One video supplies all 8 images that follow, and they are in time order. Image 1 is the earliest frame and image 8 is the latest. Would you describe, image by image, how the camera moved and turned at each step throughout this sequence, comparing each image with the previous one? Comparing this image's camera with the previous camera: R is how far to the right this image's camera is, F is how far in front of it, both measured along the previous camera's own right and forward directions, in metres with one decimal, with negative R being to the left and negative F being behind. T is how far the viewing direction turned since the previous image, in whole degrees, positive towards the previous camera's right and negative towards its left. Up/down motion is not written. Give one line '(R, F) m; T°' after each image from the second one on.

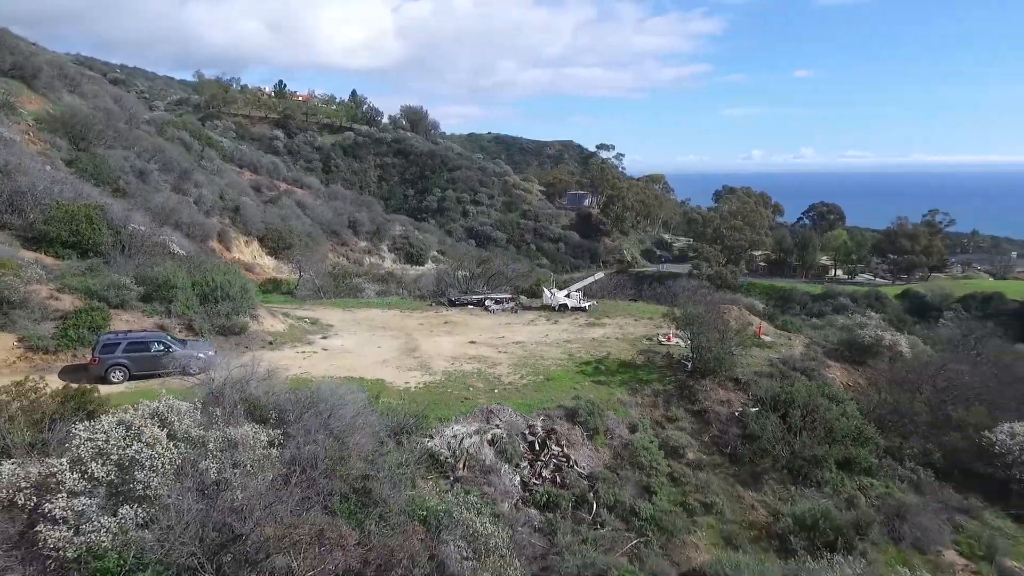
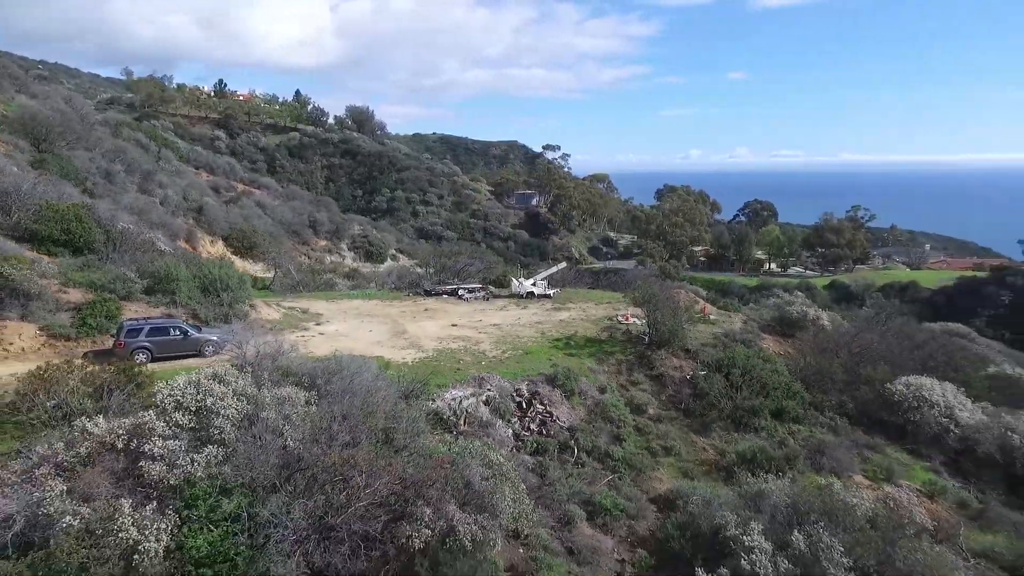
(-0.6, -1.3) m; +5°
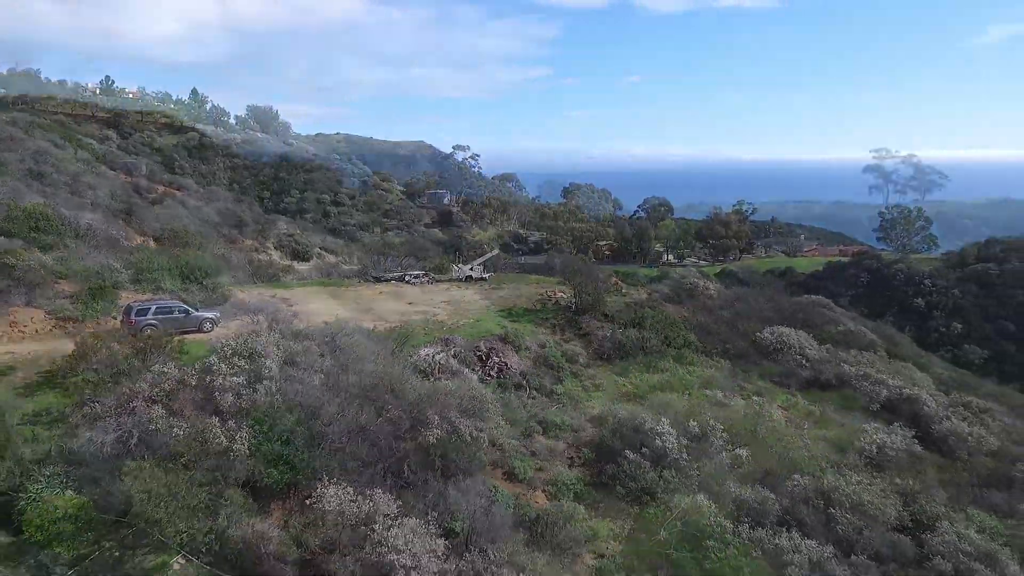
(-1.0, -2.3) m; +8°
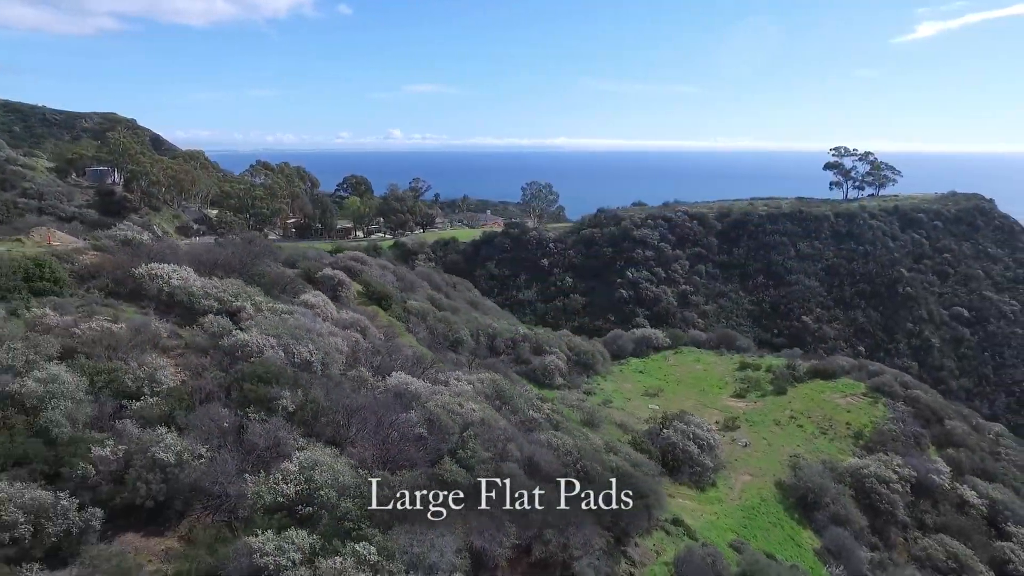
(-0.8, +2.9) m; -4°
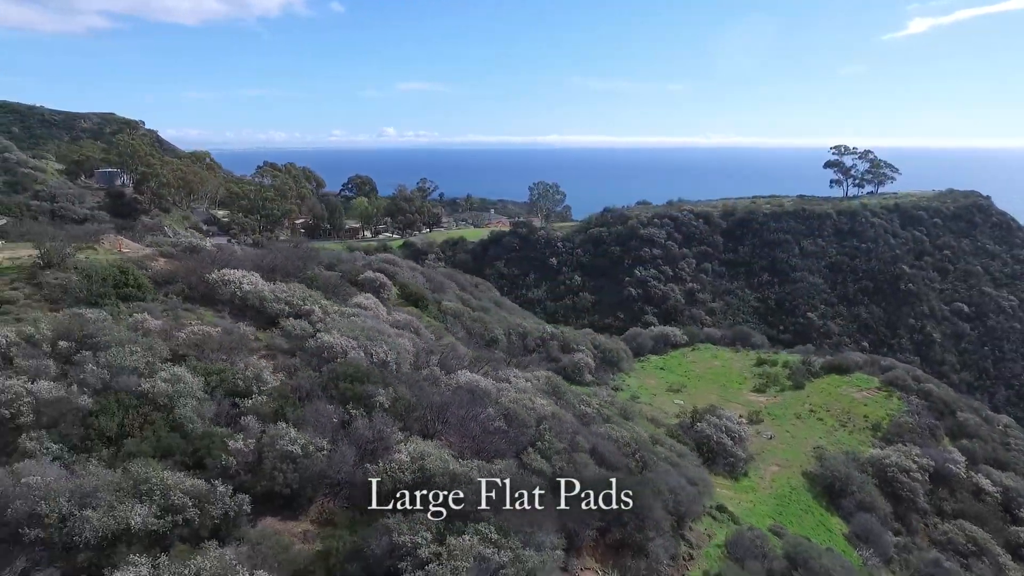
(-1.3, -0.8) m; 0°
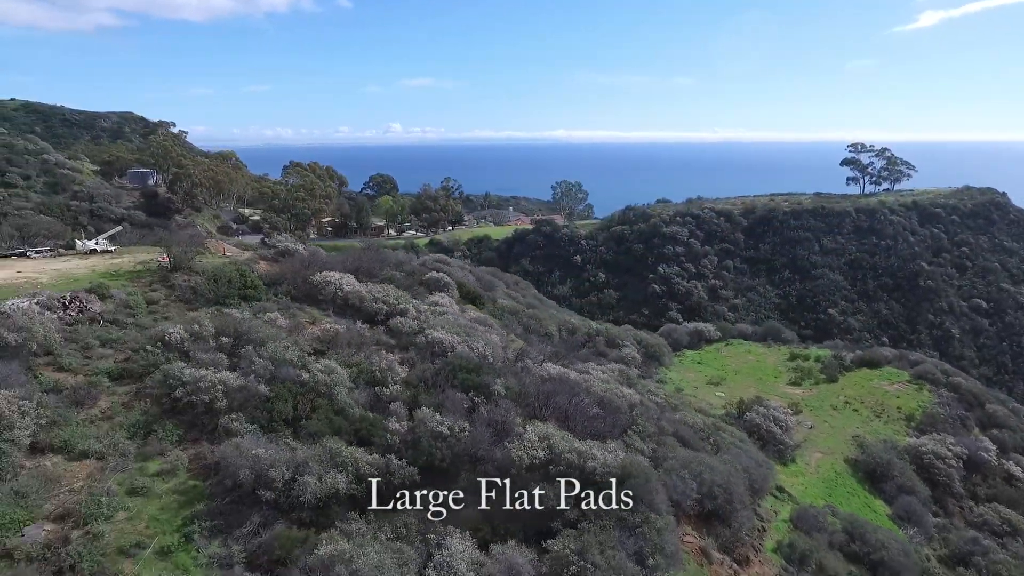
(-1.7, -1.3) m; -1°
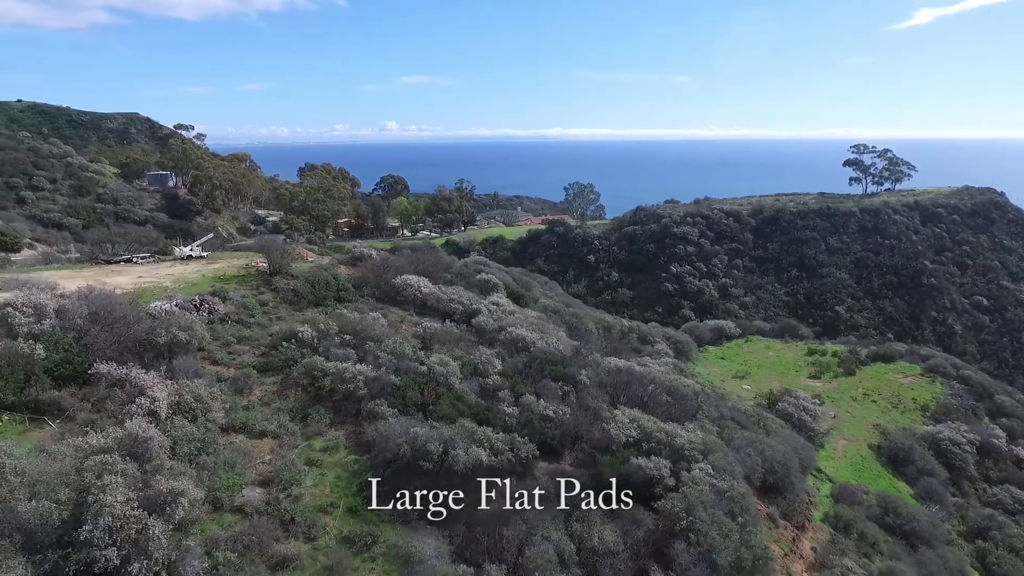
(-1.8, -1.5) m; 0°
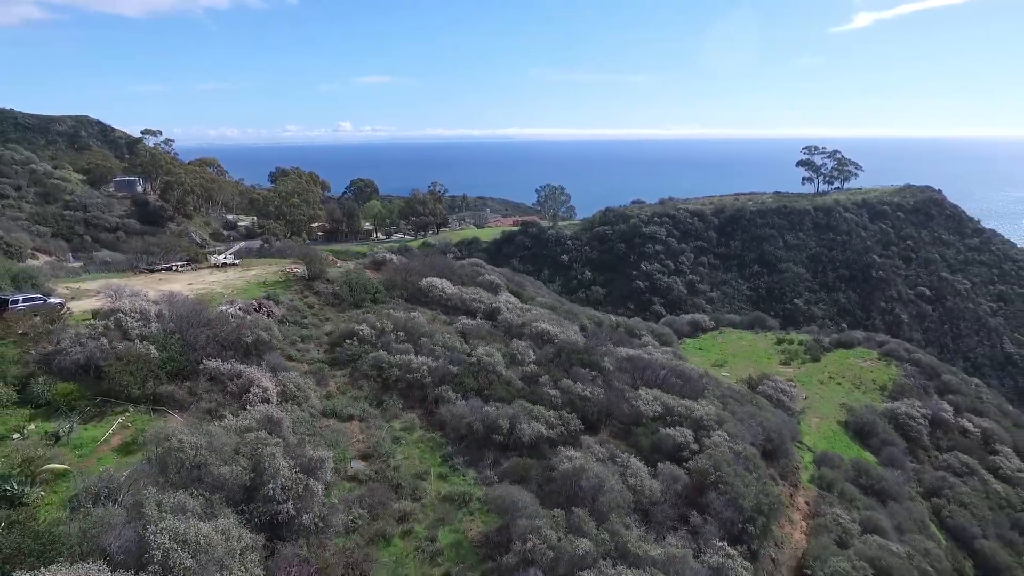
(-1.7, -1.6) m; +4°
